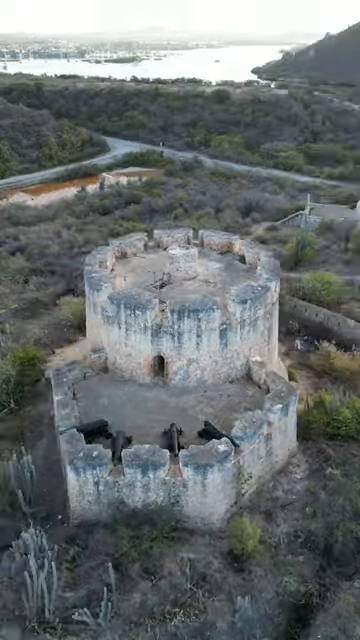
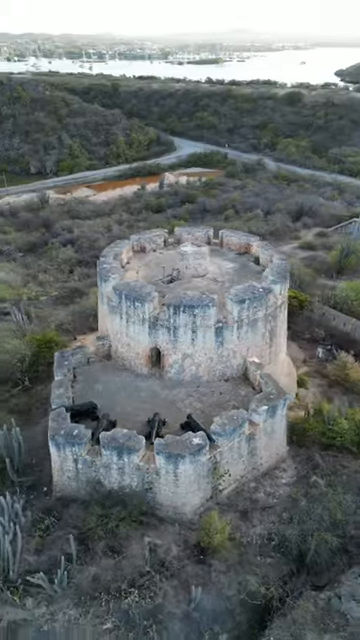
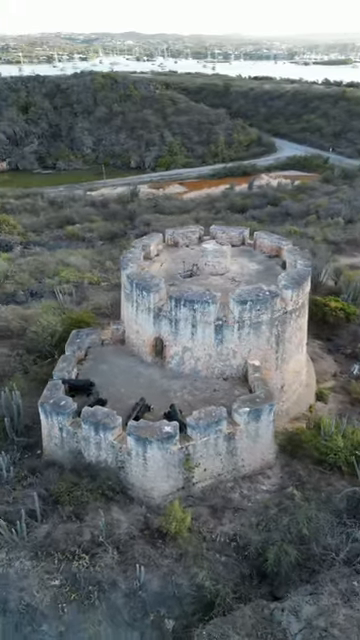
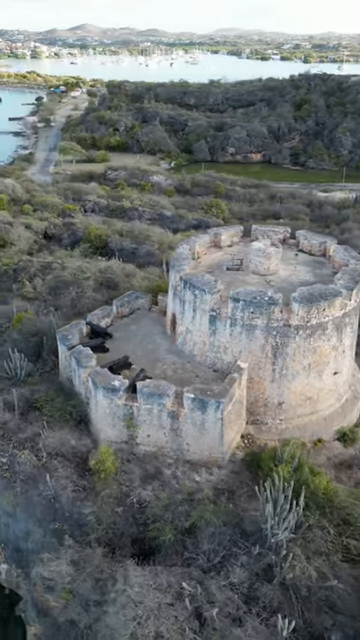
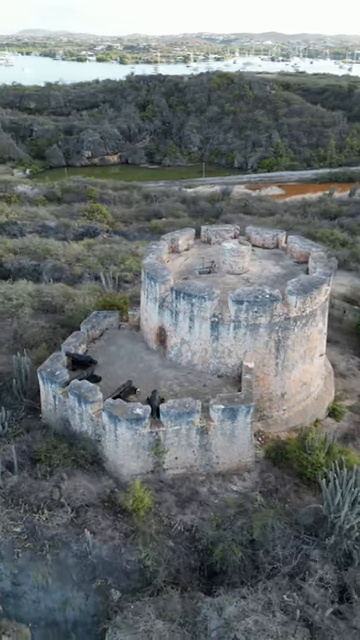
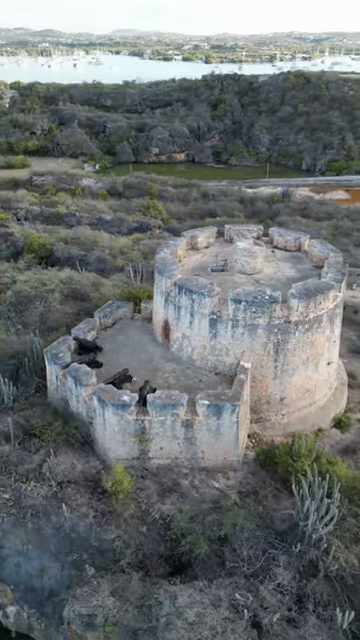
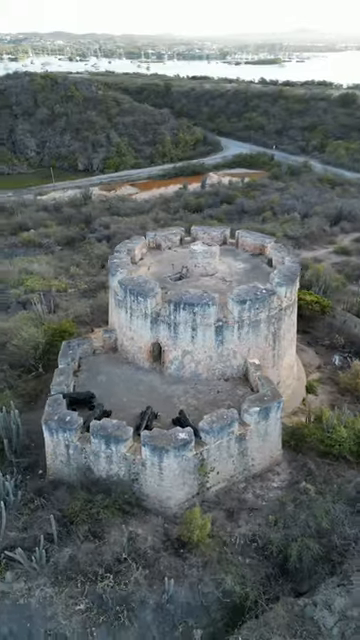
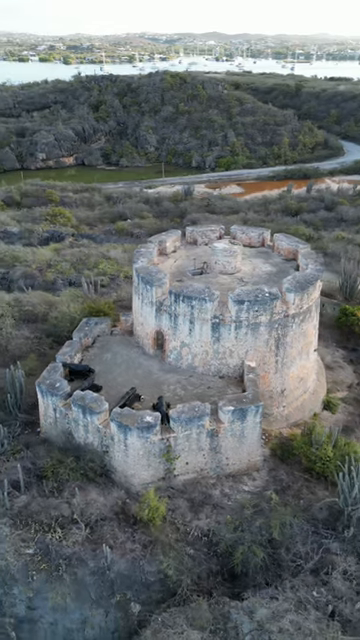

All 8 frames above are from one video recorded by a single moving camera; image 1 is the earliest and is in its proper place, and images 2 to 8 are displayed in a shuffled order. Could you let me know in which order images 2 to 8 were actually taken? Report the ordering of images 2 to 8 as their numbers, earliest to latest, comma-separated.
2, 7, 3, 8, 5, 6, 4
